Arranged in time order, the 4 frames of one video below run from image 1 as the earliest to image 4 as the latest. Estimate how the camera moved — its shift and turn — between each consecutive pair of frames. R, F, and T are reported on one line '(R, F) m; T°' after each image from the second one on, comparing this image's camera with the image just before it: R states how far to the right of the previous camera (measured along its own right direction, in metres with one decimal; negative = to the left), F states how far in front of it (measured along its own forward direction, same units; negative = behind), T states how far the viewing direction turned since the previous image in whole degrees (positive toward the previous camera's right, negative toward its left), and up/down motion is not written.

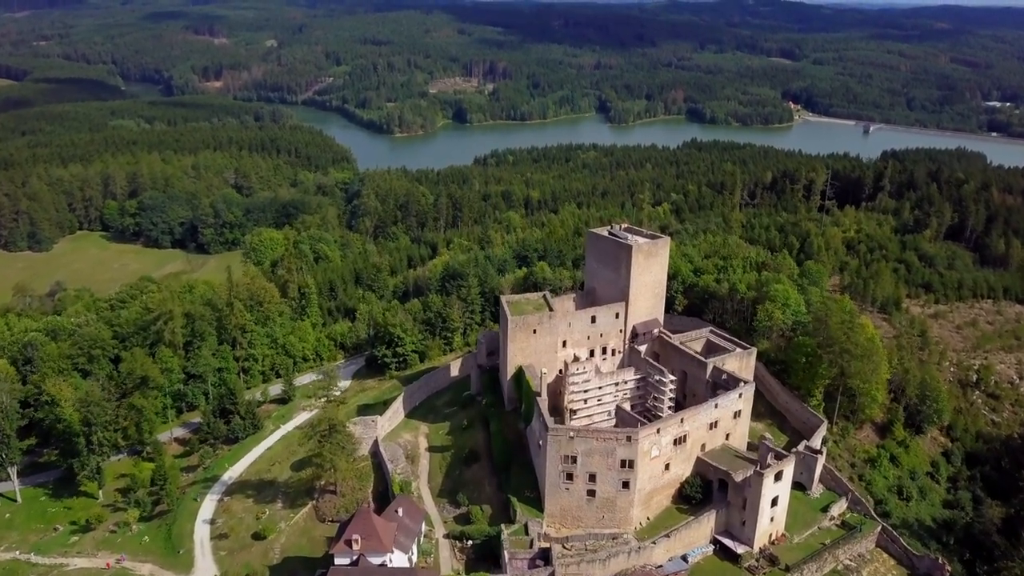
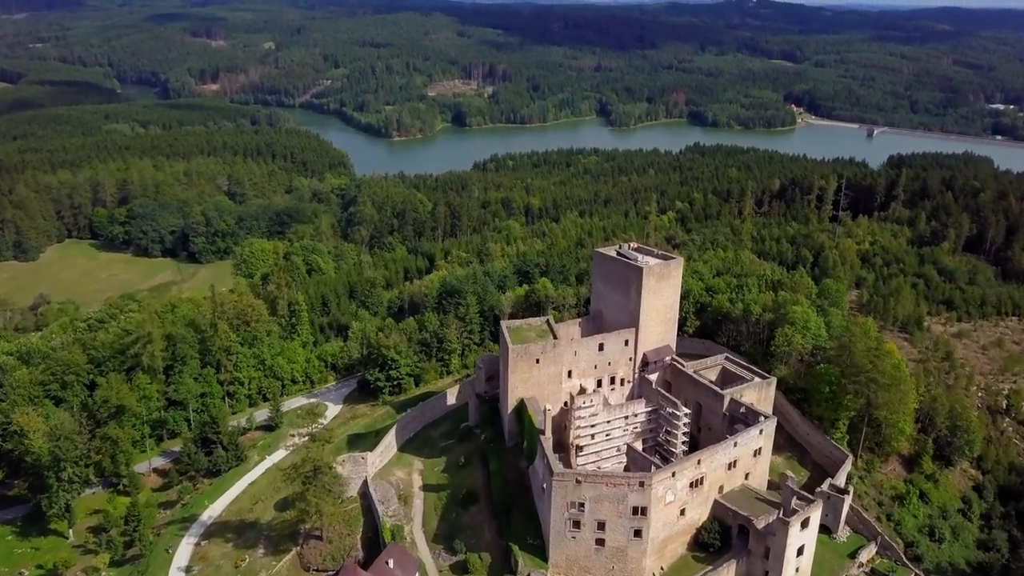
(-0.1, +2.7) m; 0°
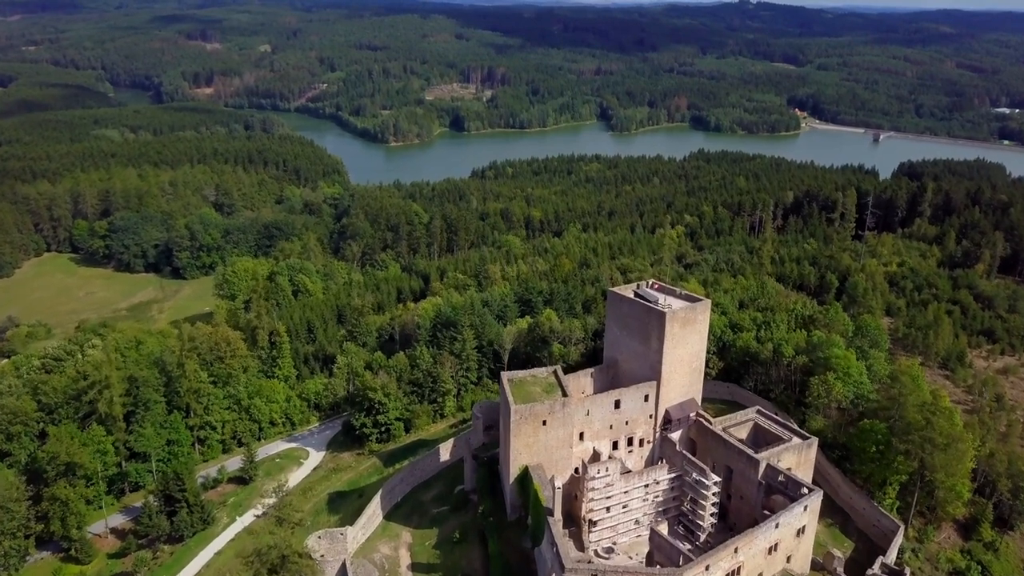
(-0.1, +4.6) m; 0°
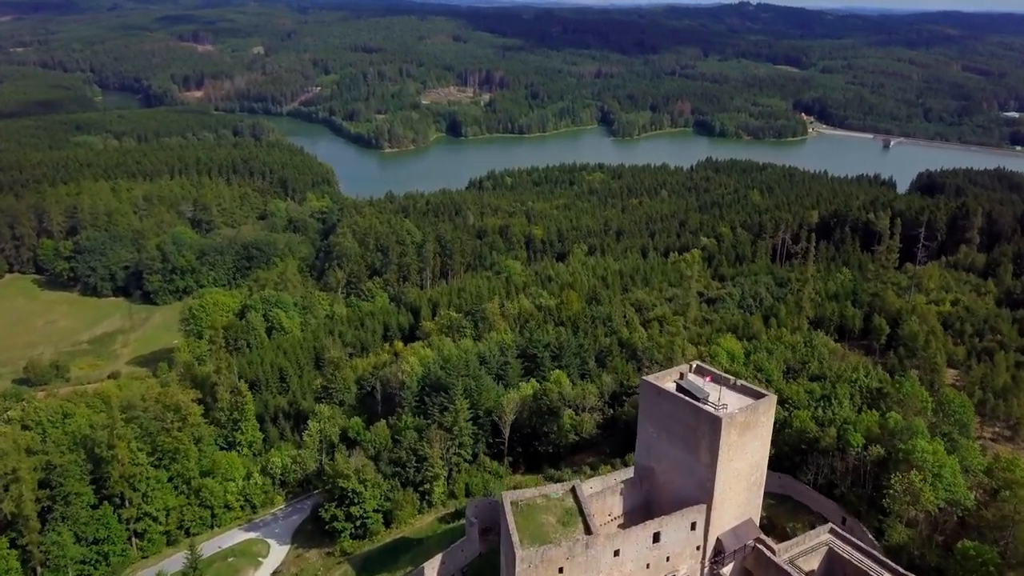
(-0.2, +7.3) m; 0°
